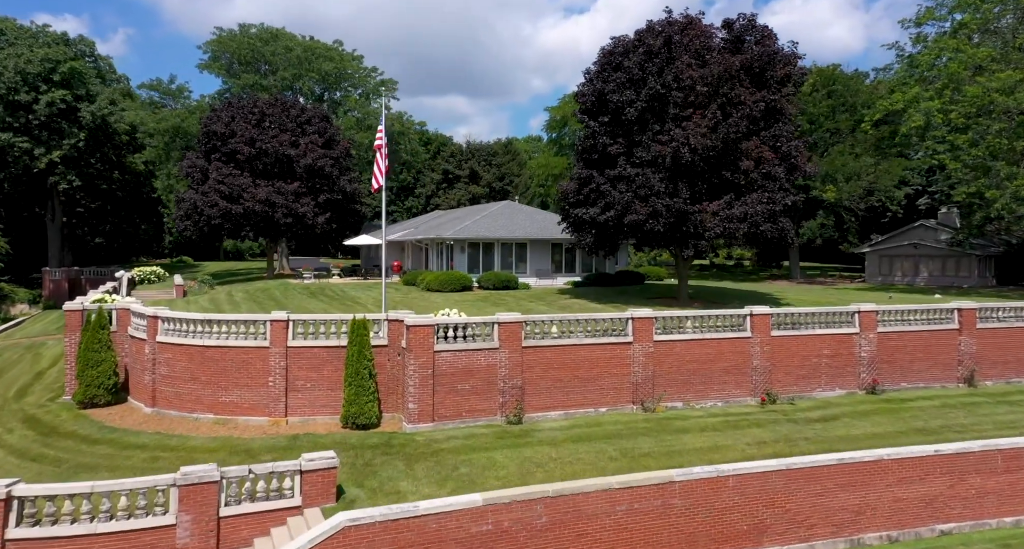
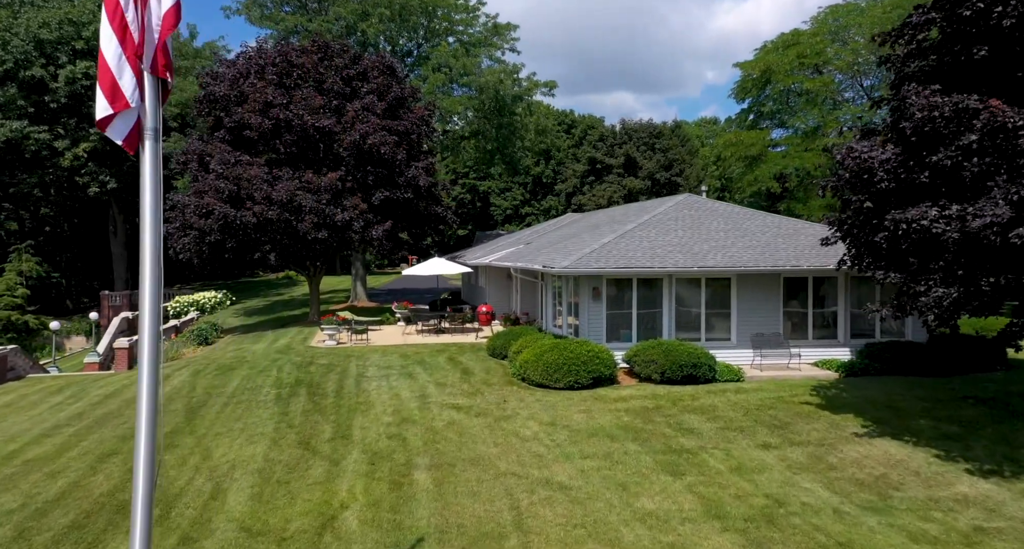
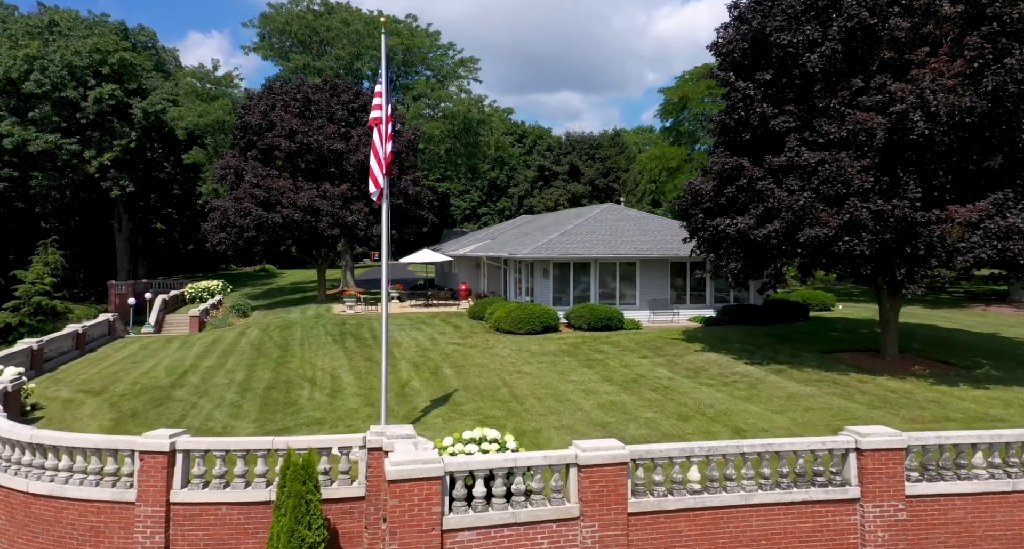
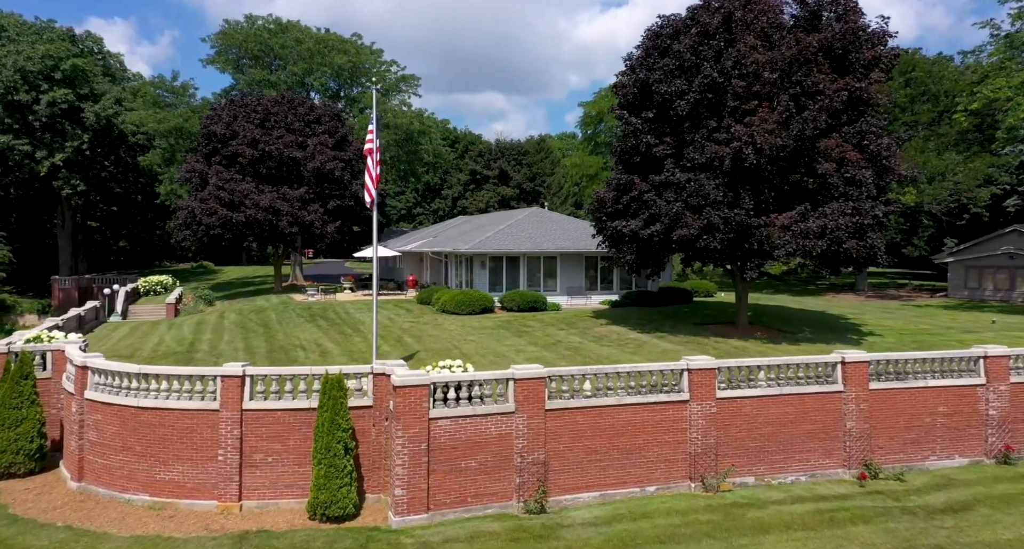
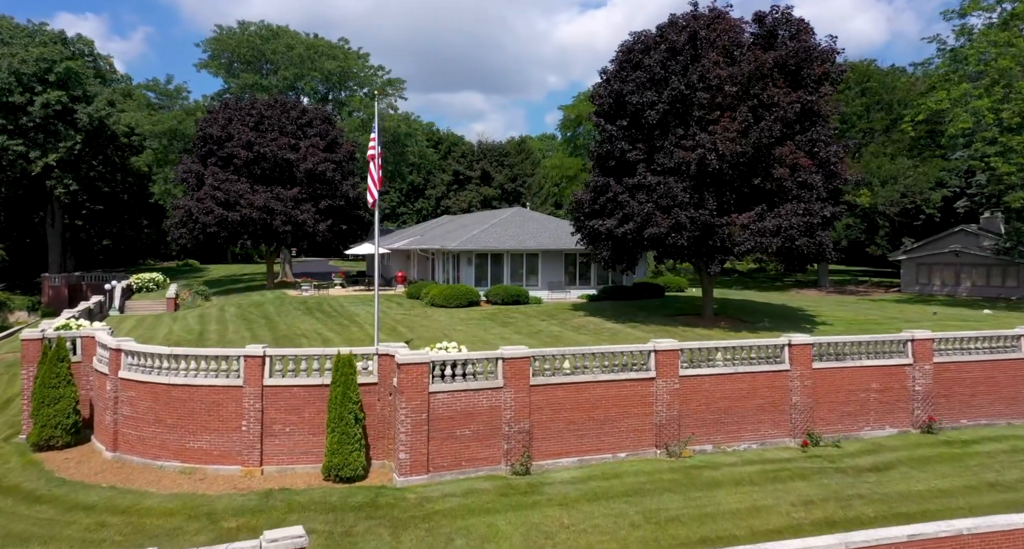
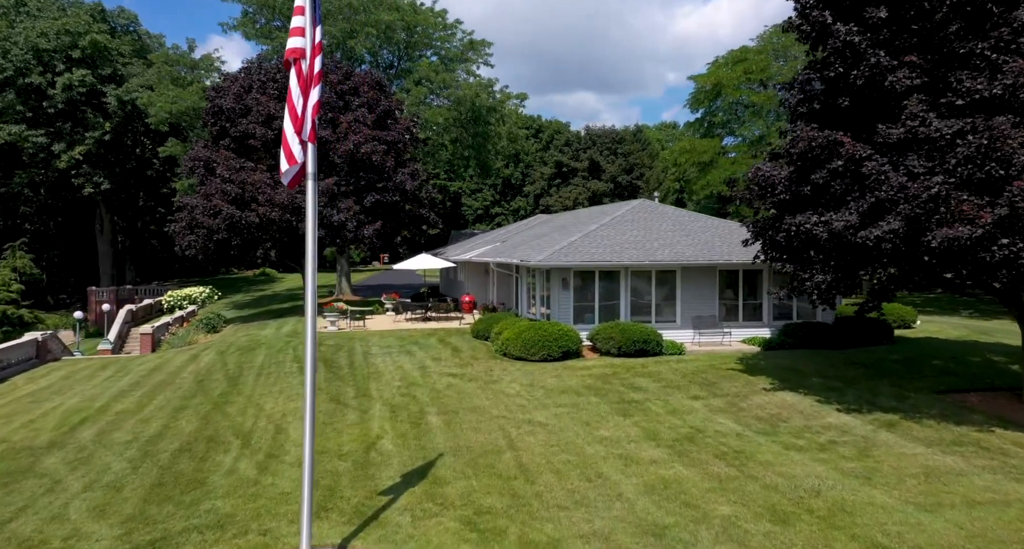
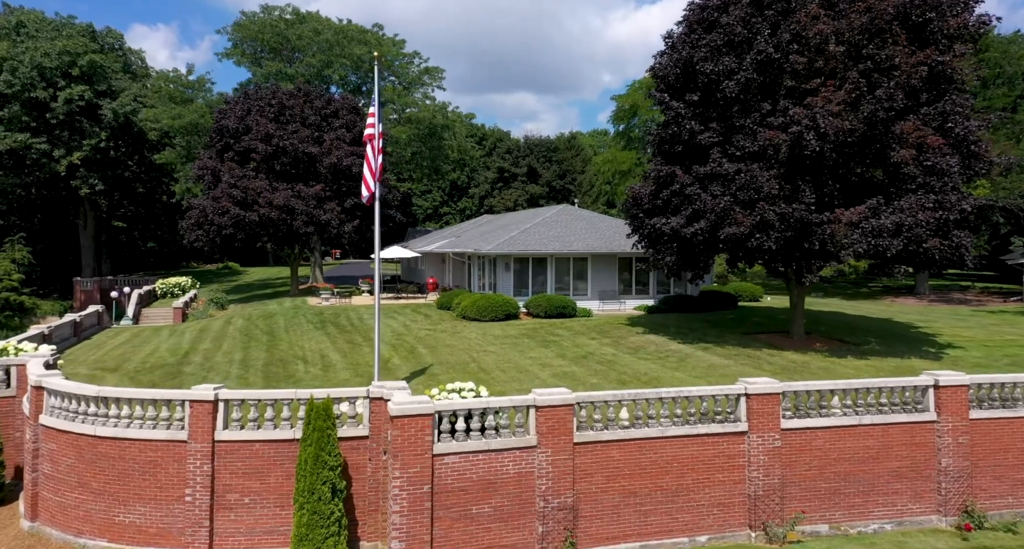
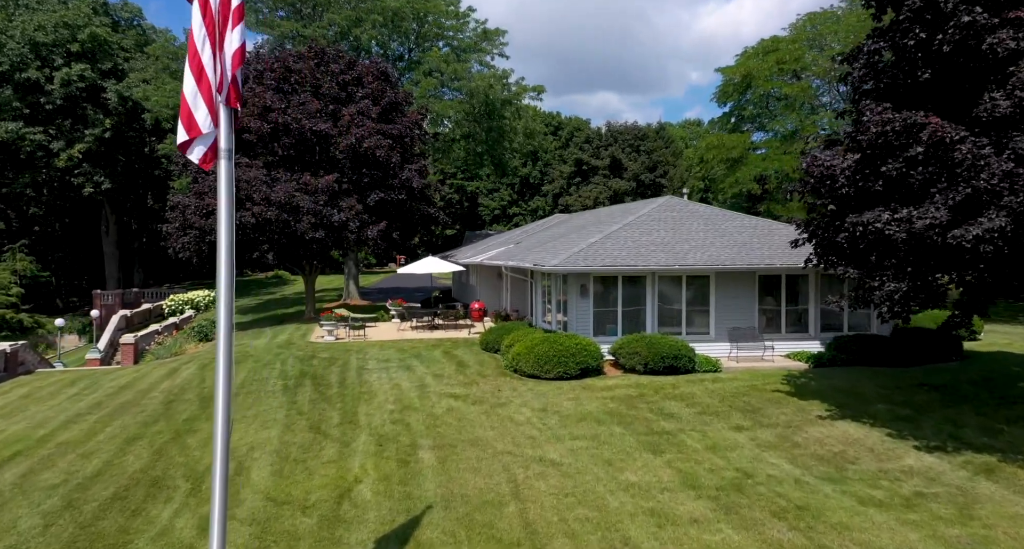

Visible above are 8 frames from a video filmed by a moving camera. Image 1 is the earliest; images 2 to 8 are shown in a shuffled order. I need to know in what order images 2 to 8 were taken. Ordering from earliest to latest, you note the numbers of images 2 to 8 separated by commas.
5, 4, 7, 3, 6, 8, 2
